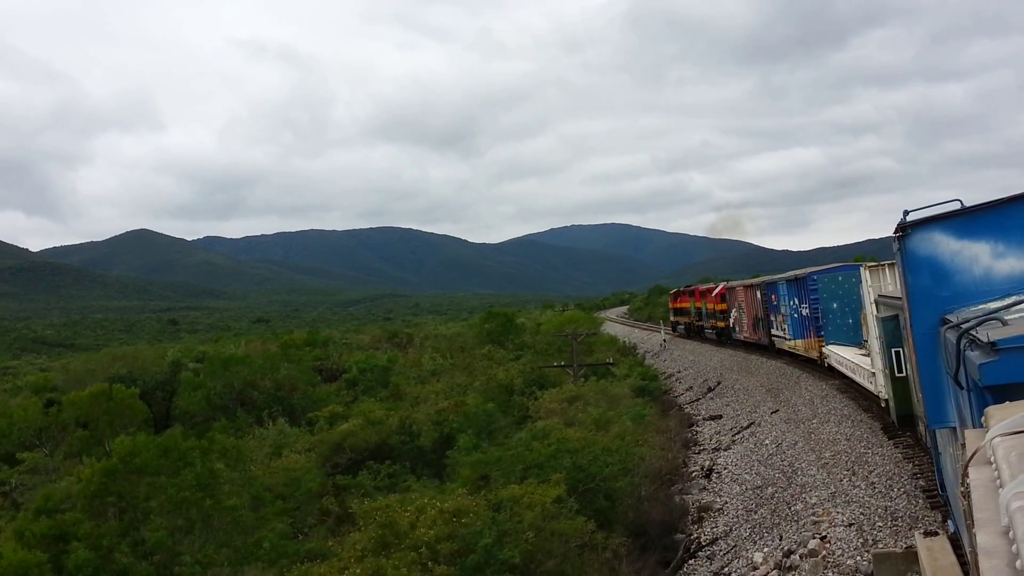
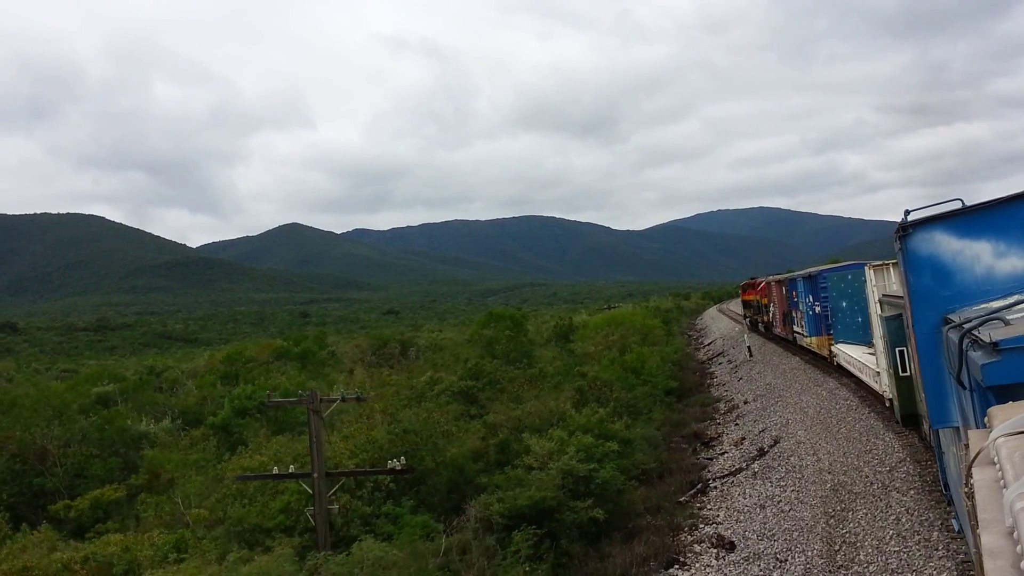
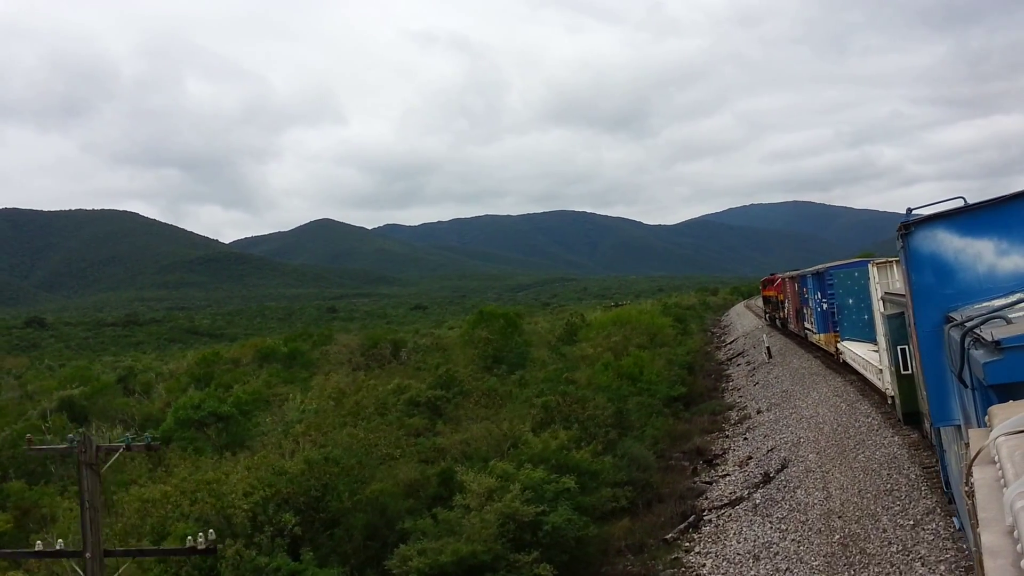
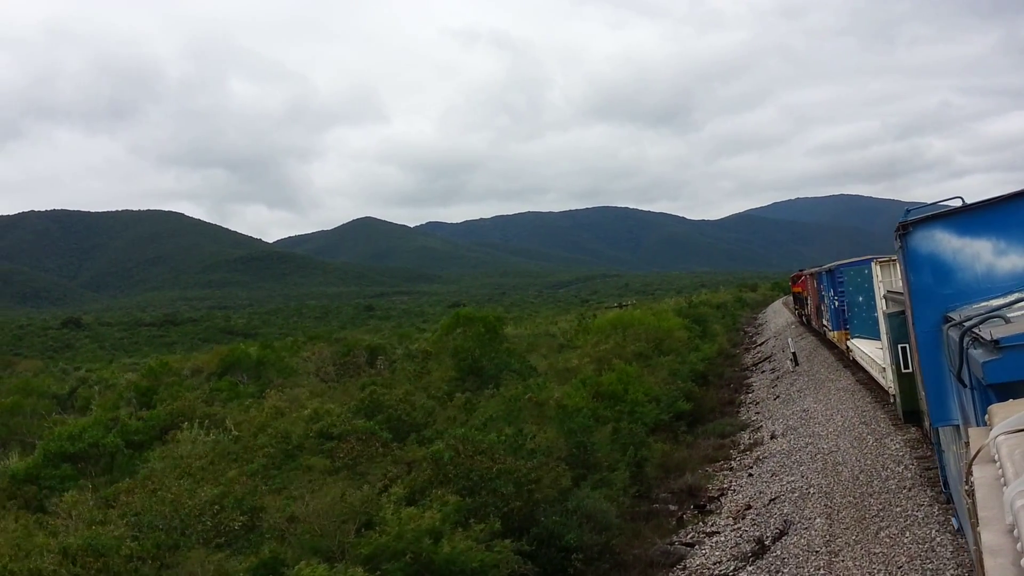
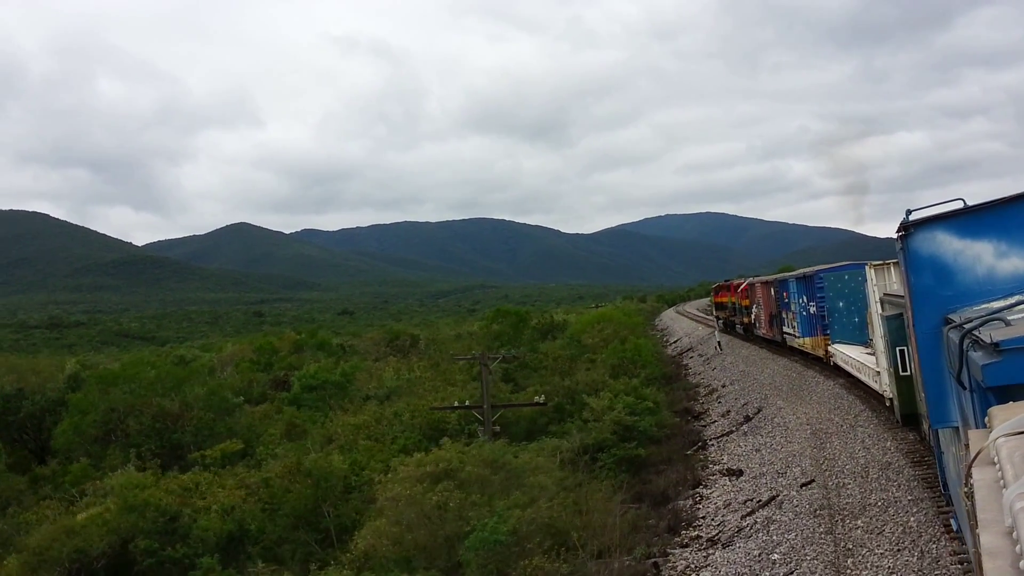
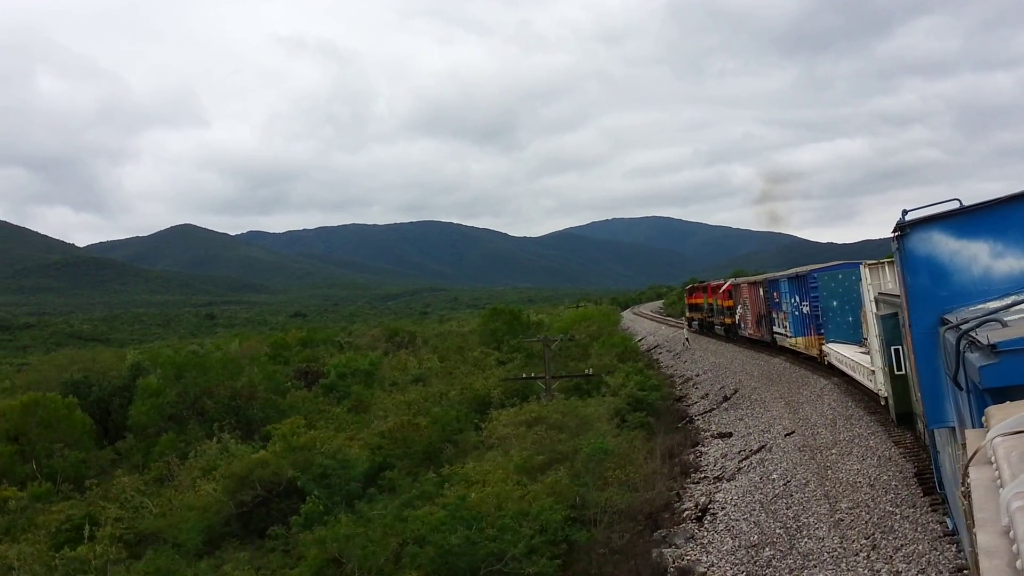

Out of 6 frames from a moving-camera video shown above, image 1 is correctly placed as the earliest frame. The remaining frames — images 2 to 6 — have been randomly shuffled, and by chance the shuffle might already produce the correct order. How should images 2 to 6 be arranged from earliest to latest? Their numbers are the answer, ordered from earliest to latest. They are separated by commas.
6, 5, 2, 3, 4
